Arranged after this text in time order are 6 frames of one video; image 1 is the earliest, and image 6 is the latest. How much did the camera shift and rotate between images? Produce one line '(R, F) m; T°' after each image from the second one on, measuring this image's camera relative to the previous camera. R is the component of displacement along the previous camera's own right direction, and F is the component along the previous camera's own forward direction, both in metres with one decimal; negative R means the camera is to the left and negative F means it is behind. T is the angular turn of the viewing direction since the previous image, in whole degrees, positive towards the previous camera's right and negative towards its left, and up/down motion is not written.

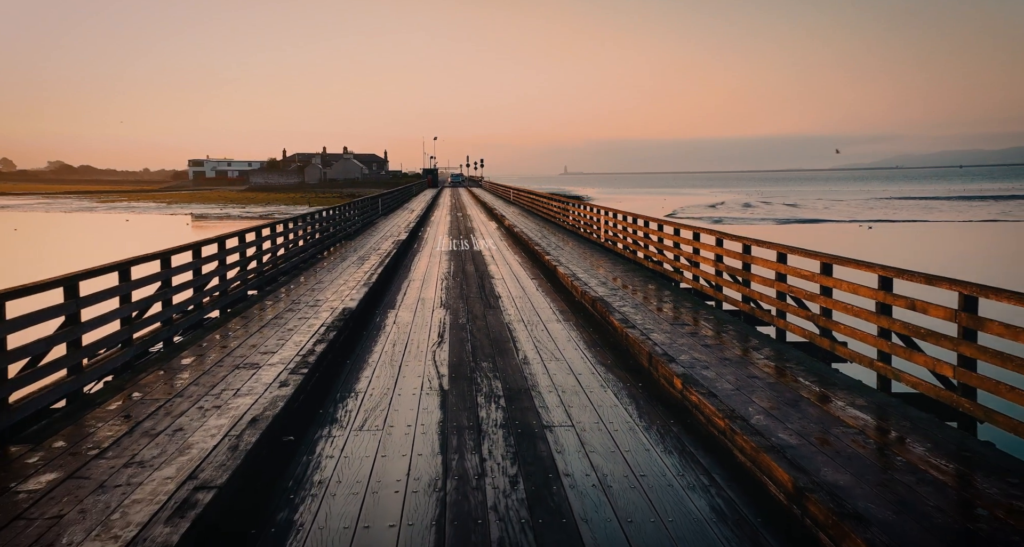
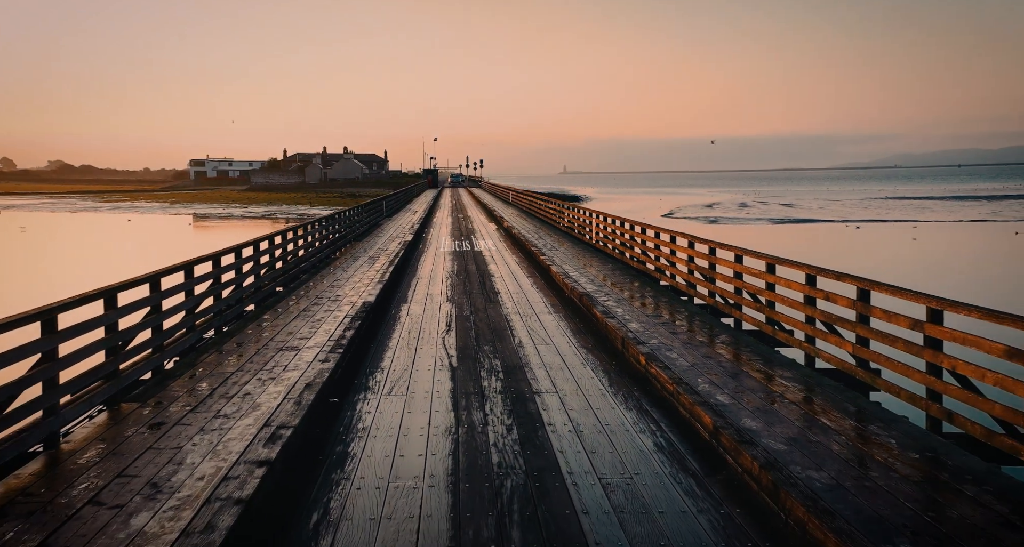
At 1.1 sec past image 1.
(0.0, -1.2) m; 0°
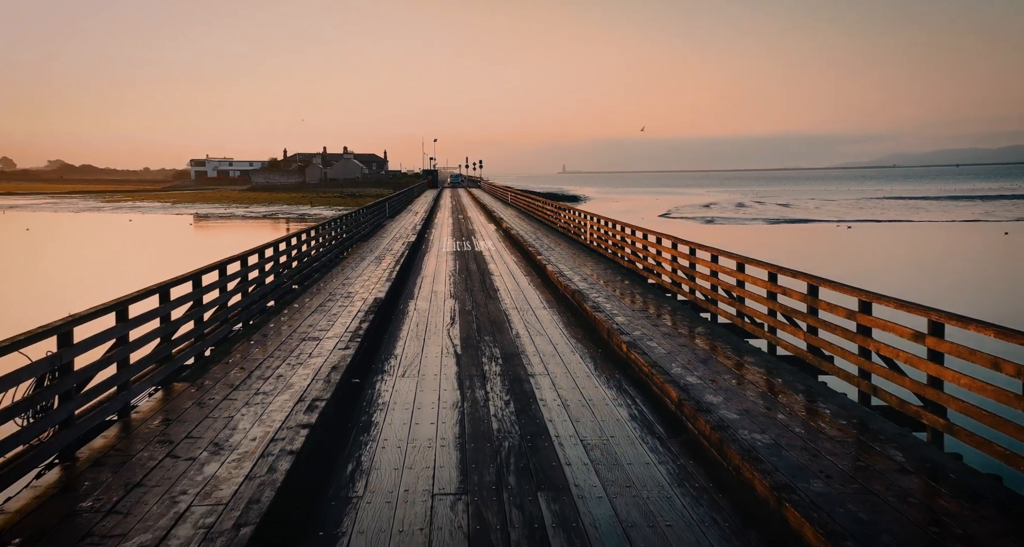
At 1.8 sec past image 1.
(0.0, -0.9) m; 0°
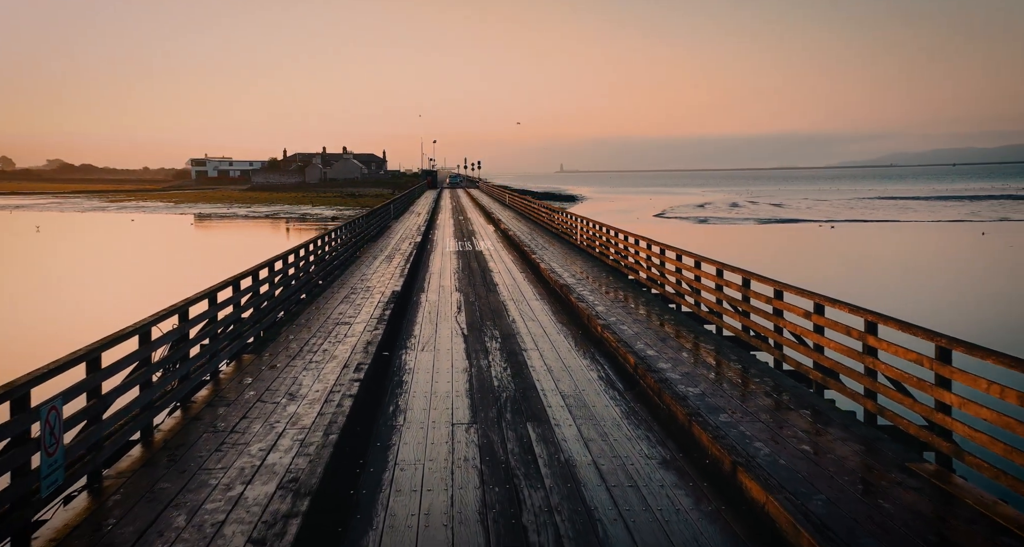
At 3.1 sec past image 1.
(0.0, -1.7) m; 0°
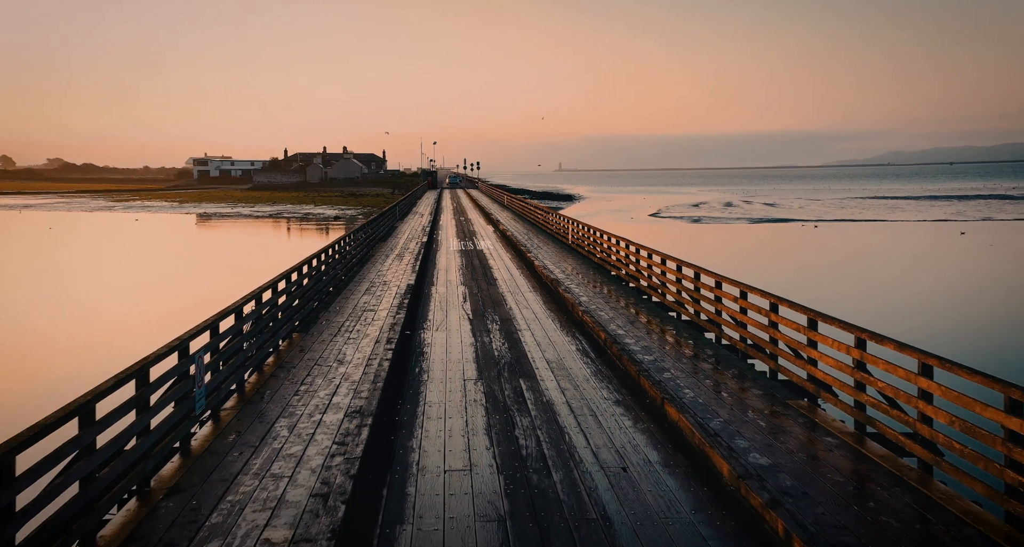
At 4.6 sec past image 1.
(0.0, -2.0) m; 0°
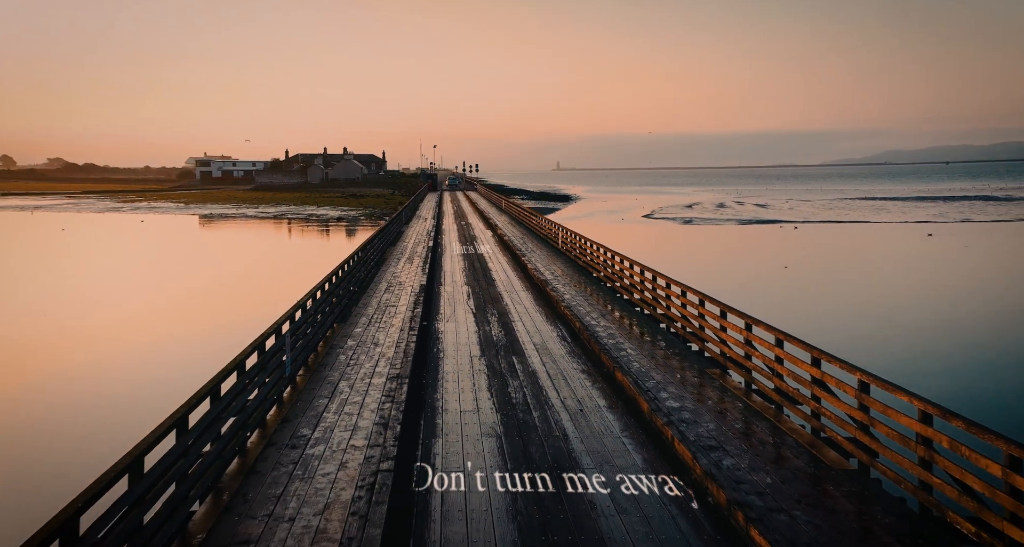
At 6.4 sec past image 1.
(+0.1, -2.6) m; 0°
